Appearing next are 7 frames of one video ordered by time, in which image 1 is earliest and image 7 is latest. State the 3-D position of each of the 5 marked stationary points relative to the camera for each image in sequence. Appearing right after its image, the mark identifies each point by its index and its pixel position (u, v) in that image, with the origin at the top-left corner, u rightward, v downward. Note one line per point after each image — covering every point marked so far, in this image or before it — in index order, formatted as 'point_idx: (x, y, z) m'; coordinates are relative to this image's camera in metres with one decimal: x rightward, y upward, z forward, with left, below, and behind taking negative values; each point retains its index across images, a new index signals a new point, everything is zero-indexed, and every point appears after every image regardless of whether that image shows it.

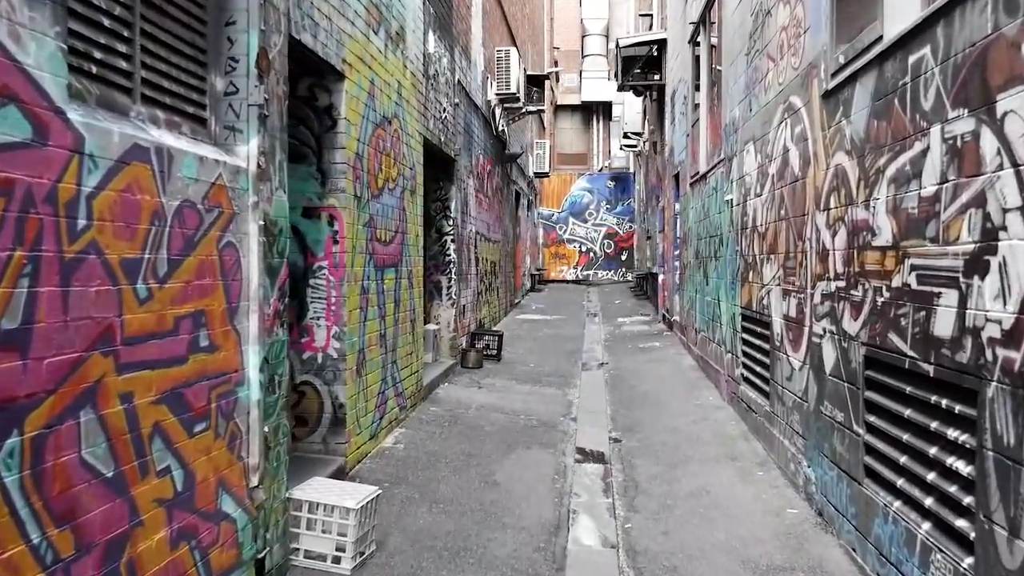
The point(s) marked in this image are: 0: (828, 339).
0: (+1.2, -0.2, +4.3) m
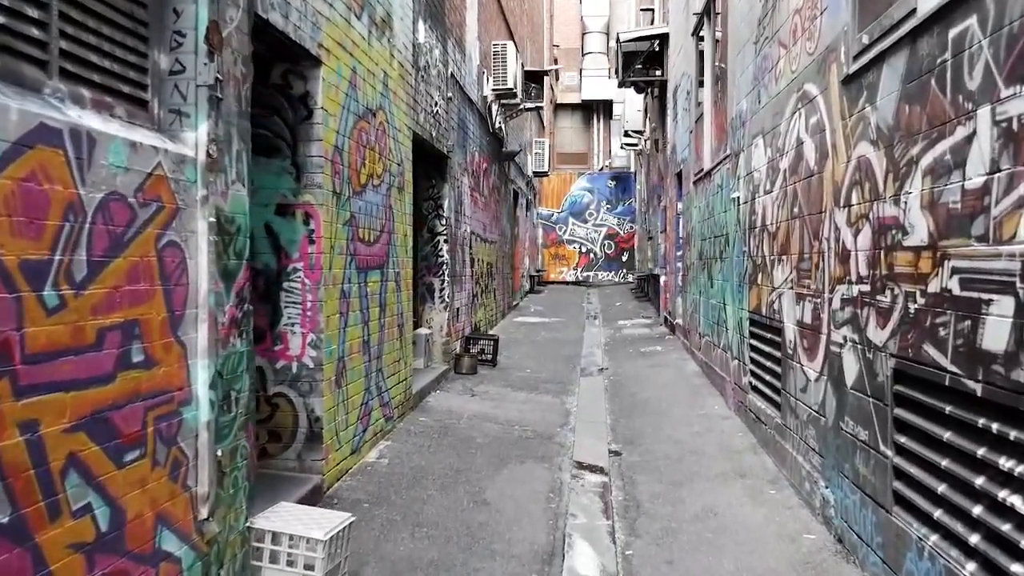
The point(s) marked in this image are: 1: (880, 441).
0: (+1.1, -0.2, +3.9) m
1: (+1.1, -0.5, +3.5) m
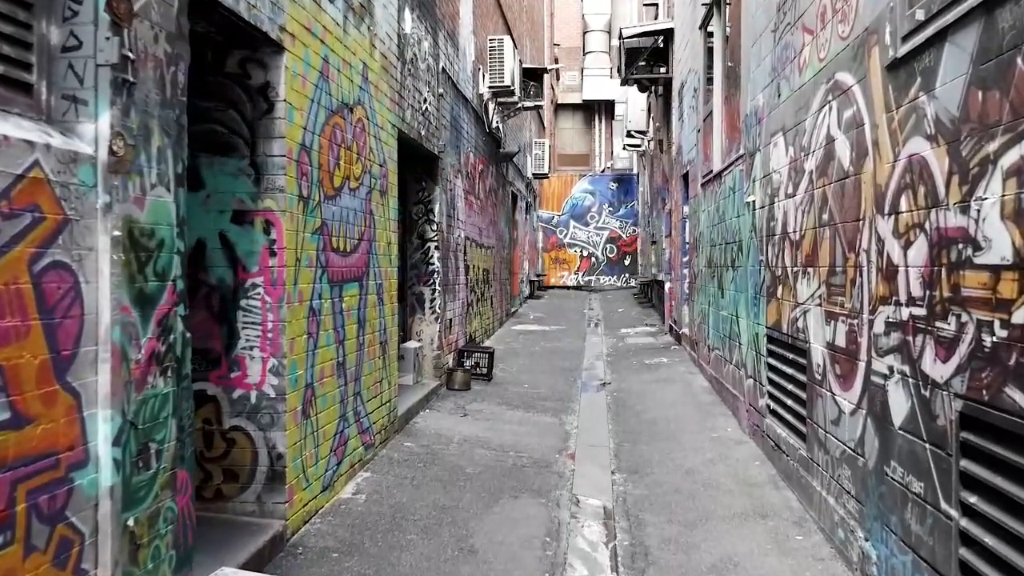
0: (+1.1, -0.3, +3.3) m
1: (+1.1, -0.5, +2.9) m
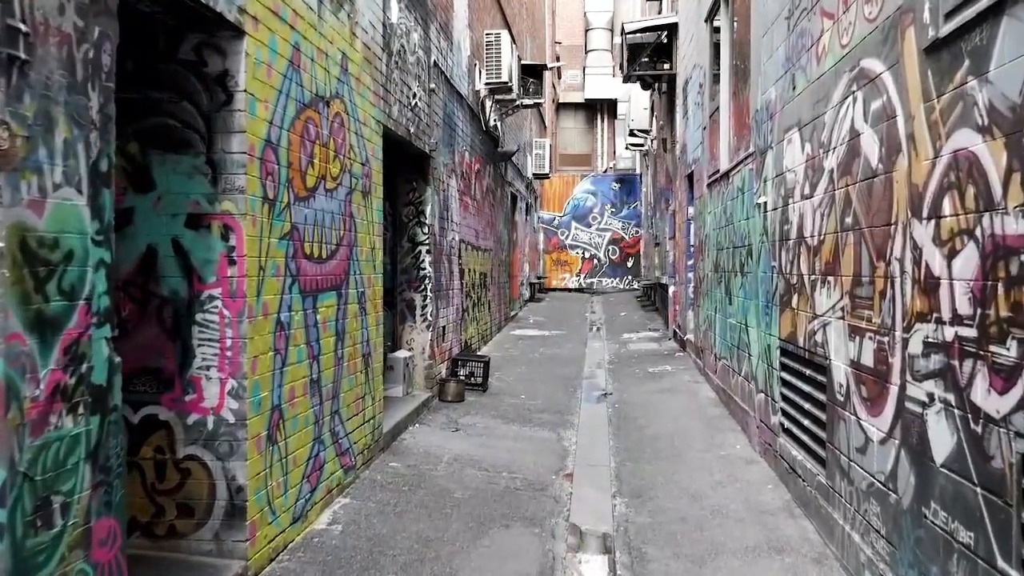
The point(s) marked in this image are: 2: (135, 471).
0: (+1.0, -0.3, +2.9) m
1: (+1.0, -0.6, +2.5) m
2: (-1.2, -0.6, +3.7) m
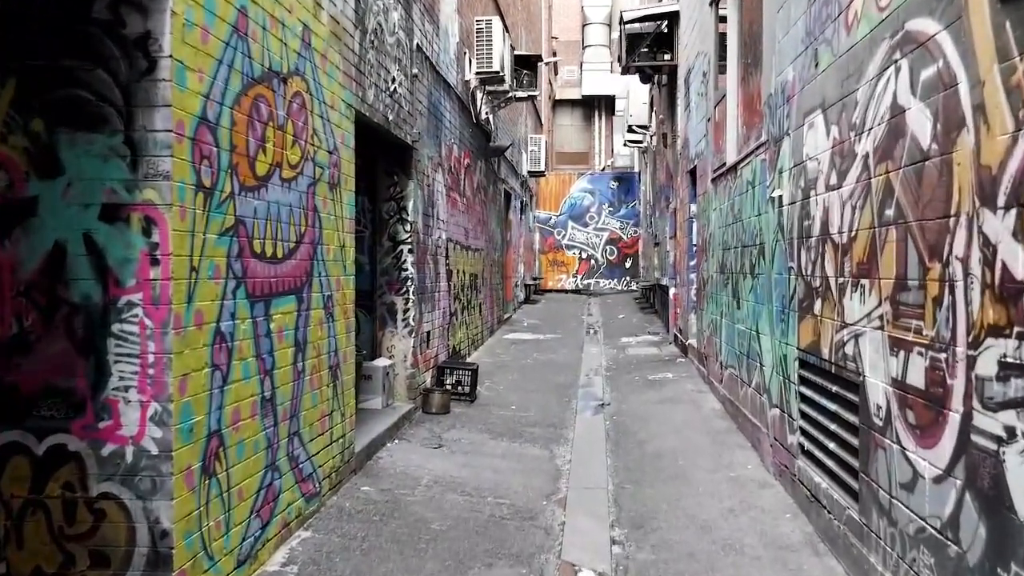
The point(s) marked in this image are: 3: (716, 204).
0: (+1.0, -0.3, +2.3) m
1: (+1.0, -0.6, +1.9) m
2: (-1.2, -0.6, +3.1) m
3: (+1.4, +0.6, +8.0) m
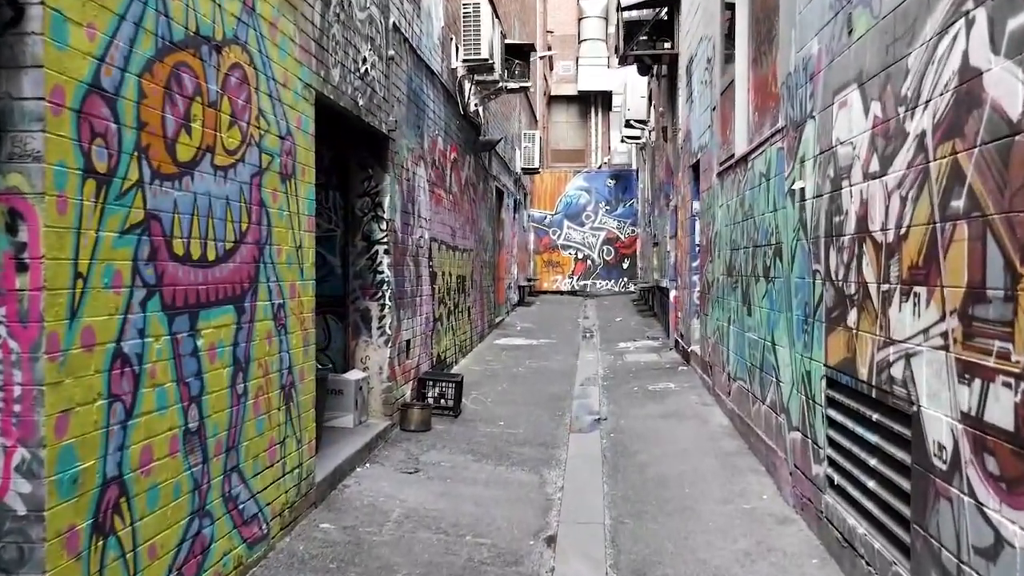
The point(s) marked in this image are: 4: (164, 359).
0: (+0.9, -0.3, +1.6) m
1: (+0.9, -0.6, +1.2) m
2: (-1.3, -0.6, +2.4) m
3: (+1.3, +0.5, +7.3) m
4: (-0.9, -0.2, +3.0) m
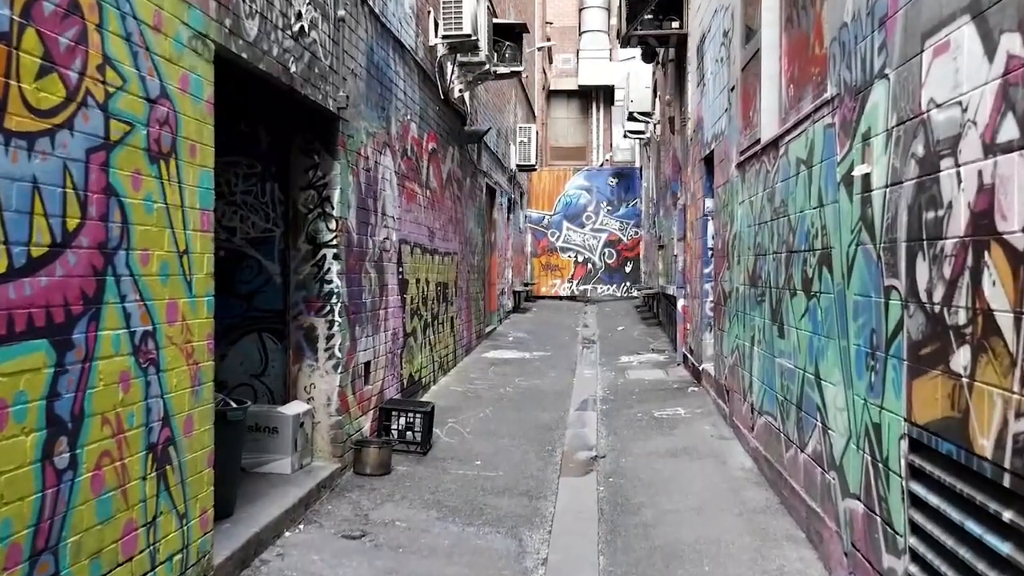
0: (+0.8, -0.4, +0.4) m
1: (+0.8, -0.7, 0.0) m
2: (-1.4, -0.7, +1.2) m
3: (+1.2, +0.5, +6.1) m
4: (-1.0, -0.2, +1.9) m
